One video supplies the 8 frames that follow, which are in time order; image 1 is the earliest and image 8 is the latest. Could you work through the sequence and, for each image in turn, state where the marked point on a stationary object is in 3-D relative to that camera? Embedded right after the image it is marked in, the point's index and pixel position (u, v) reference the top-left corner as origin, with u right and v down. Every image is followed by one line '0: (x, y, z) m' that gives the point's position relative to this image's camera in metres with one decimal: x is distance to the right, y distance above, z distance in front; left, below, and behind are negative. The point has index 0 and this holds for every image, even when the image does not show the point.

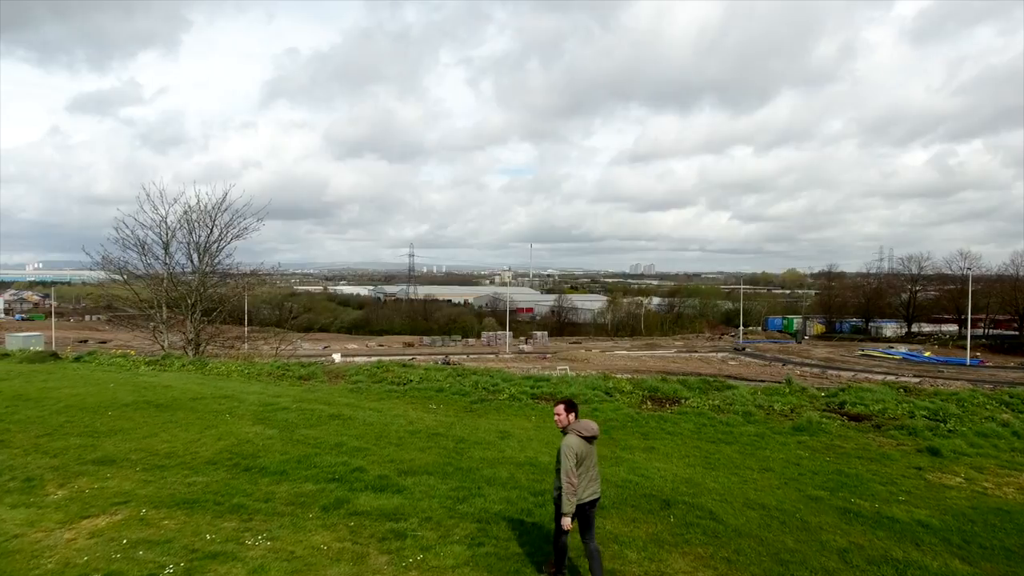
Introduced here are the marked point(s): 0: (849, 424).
0: (+4.2, -1.7, +6.7) m
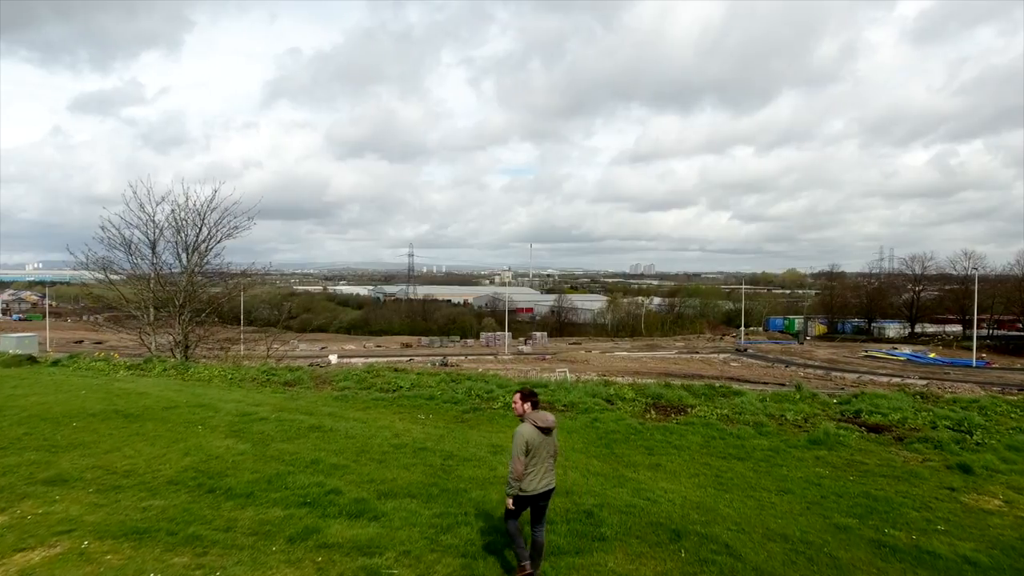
0: (+4.1, -1.7, +6.3) m
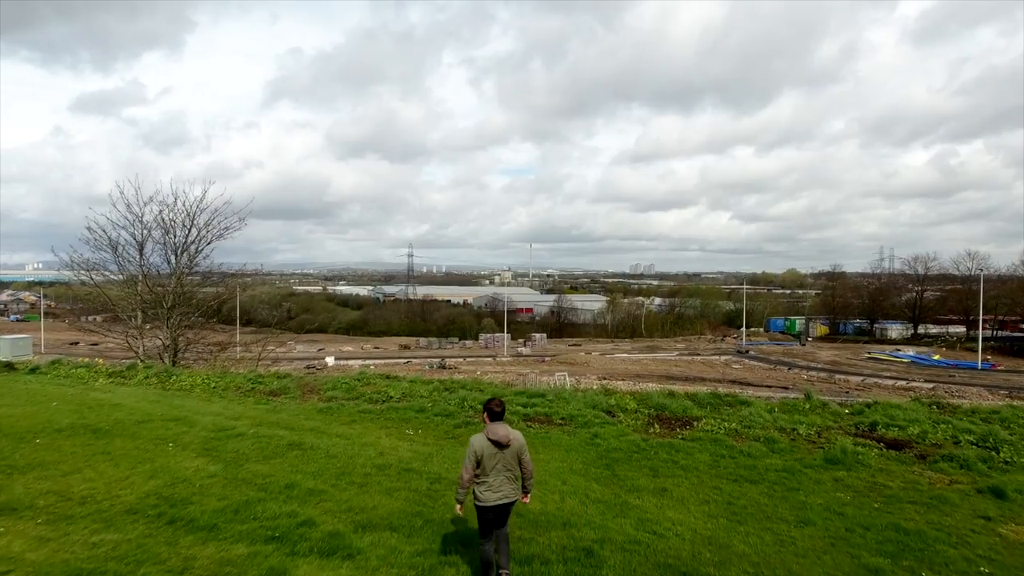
0: (+4.0, -1.8, +5.8) m
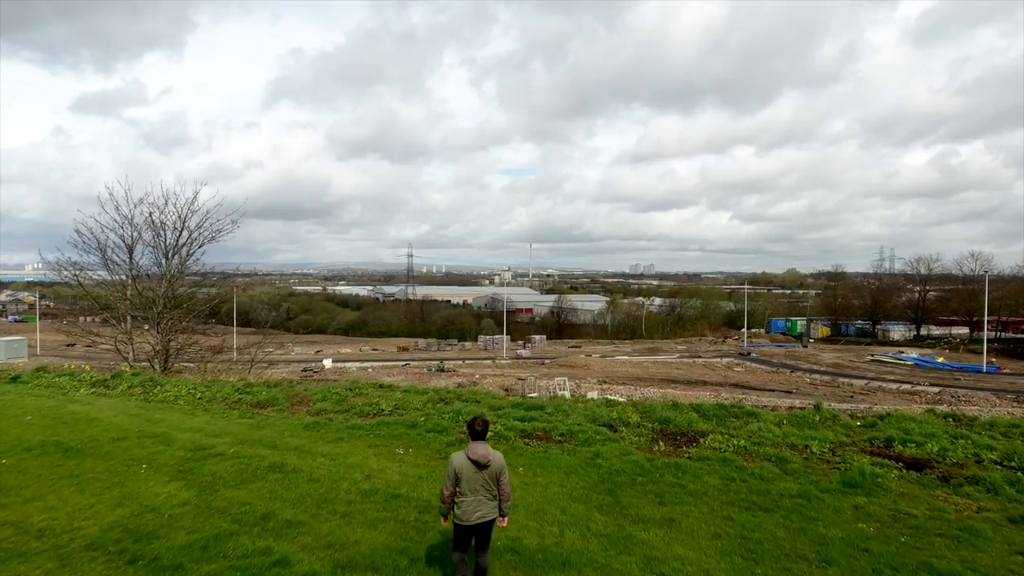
0: (+4.0, -1.9, +5.5) m
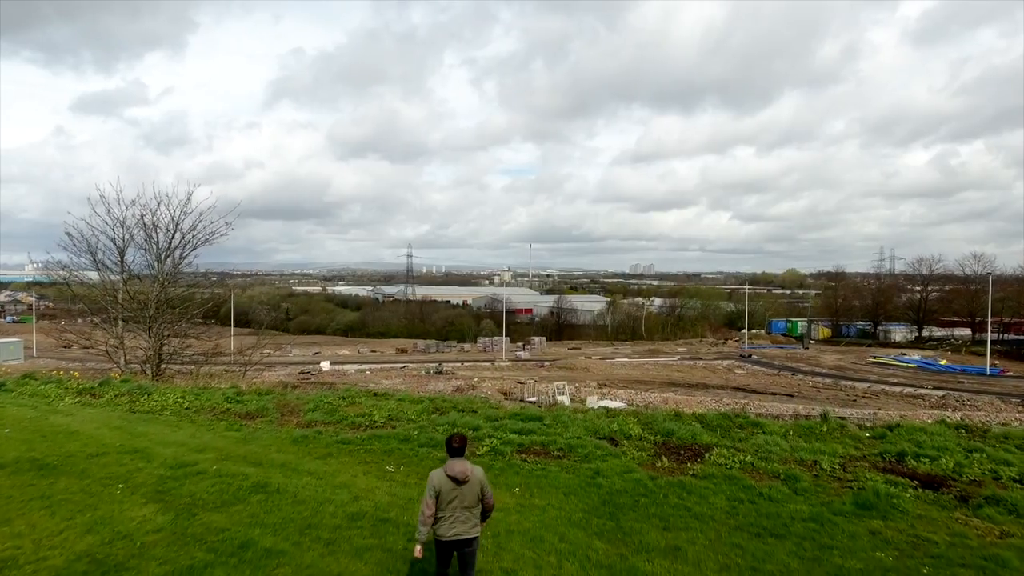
0: (+4.0, -2.0, +5.2) m
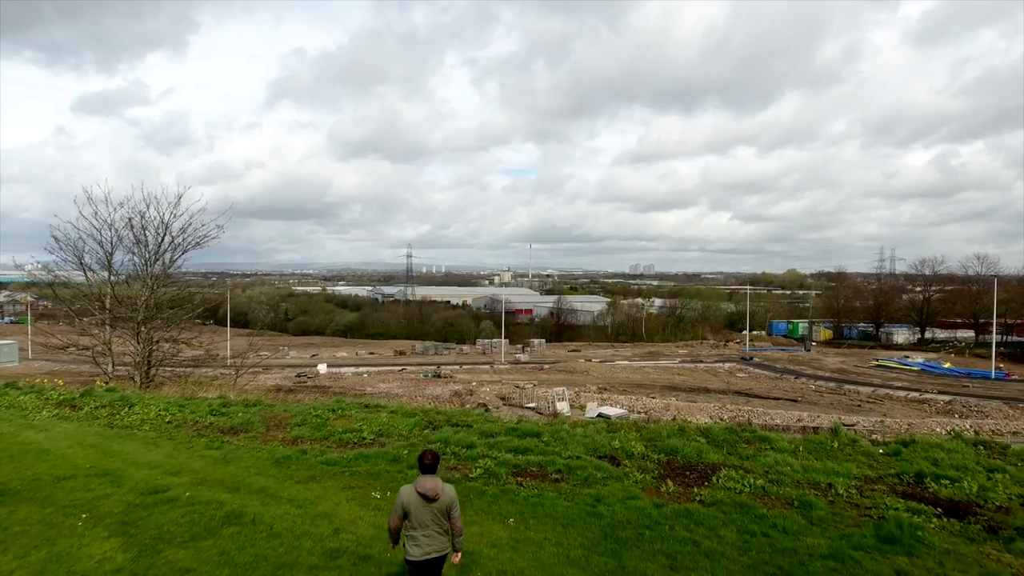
0: (+3.9, -2.1, +4.8) m
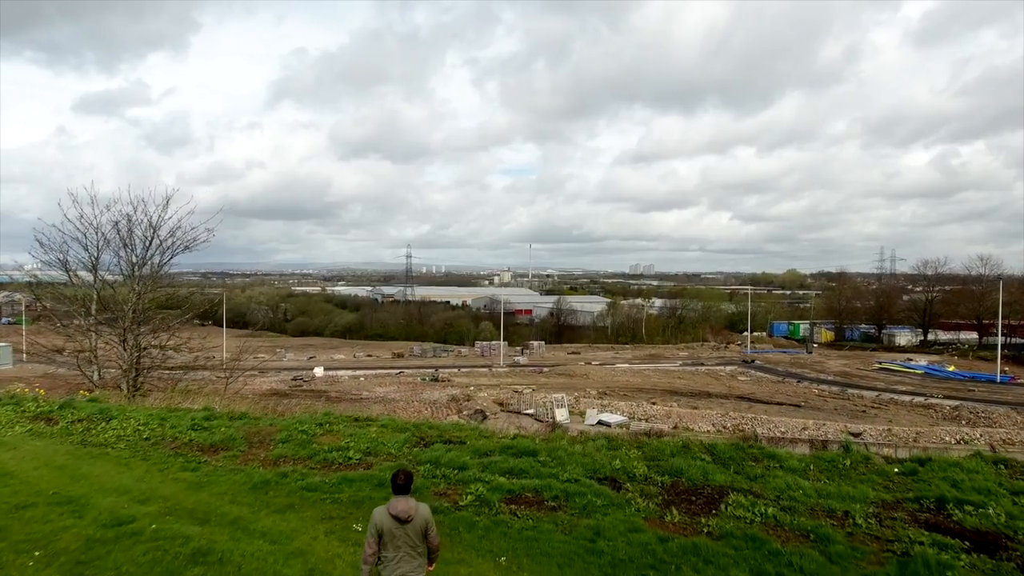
0: (+3.8, -2.2, +4.4) m
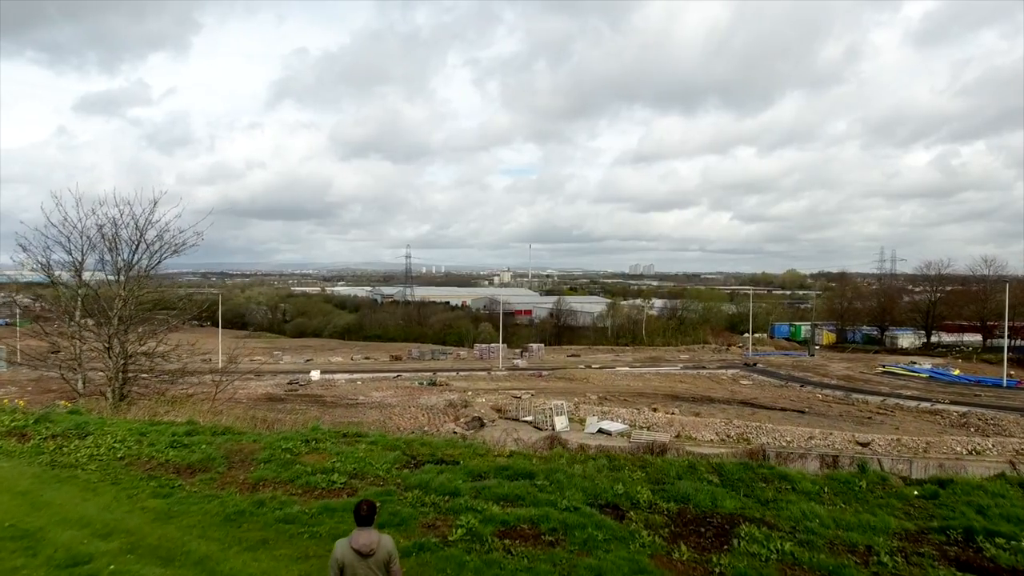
0: (+3.8, -2.4, +4.0) m
